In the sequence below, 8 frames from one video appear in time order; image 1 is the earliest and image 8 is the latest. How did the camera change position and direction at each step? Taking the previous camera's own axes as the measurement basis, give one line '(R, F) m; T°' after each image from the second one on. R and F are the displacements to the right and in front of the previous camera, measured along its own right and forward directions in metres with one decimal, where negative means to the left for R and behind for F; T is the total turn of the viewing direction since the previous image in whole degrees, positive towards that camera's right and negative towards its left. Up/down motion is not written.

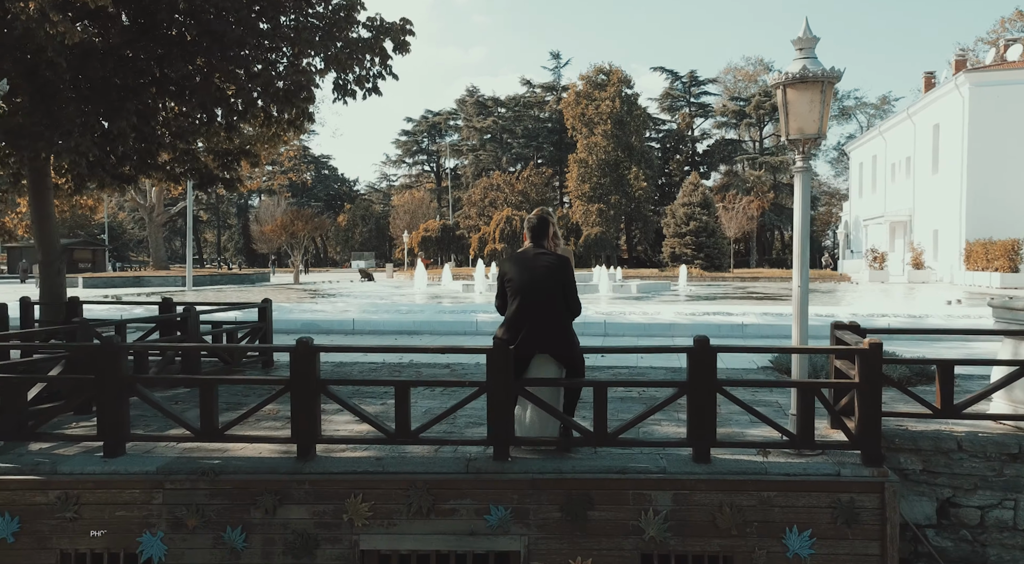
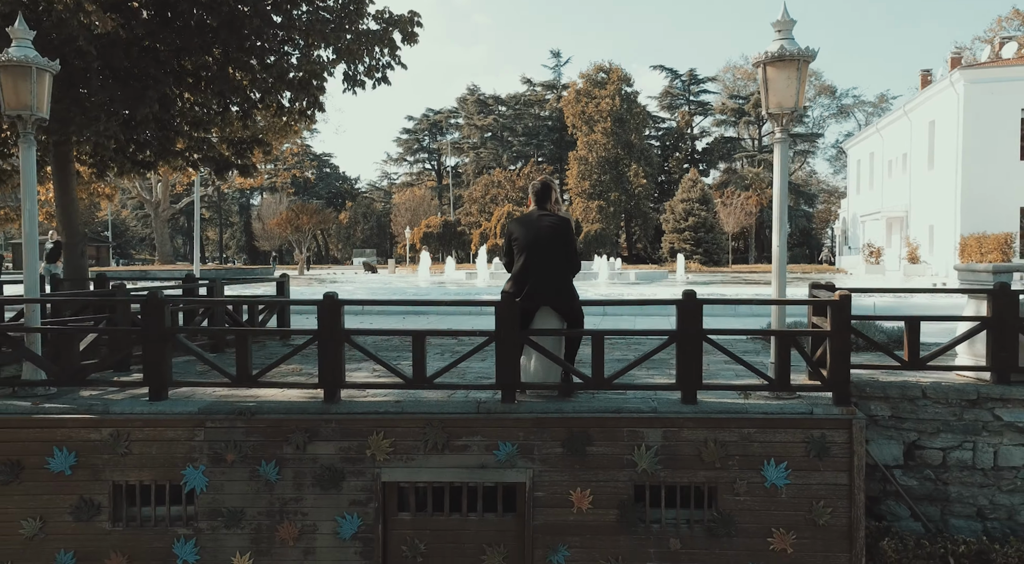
(-0.1, -0.7) m; 0°
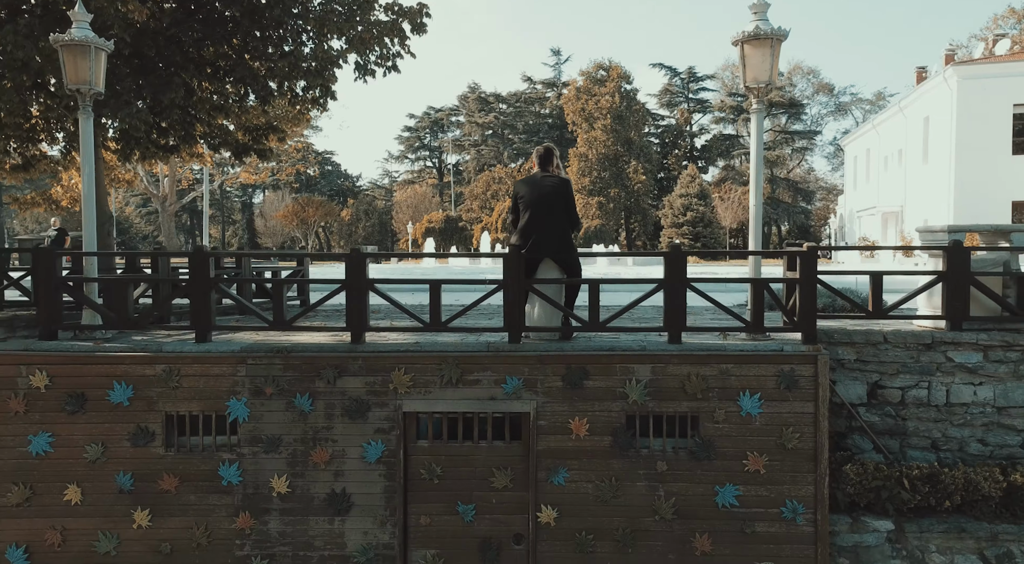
(-0.1, -0.9) m; 0°
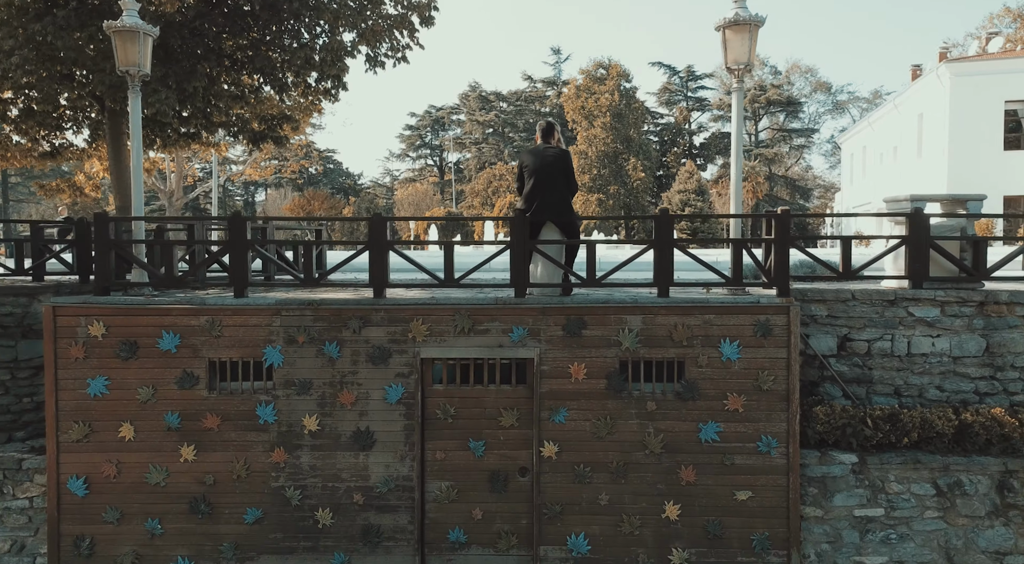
(-0.1, -0.9) m; 0°
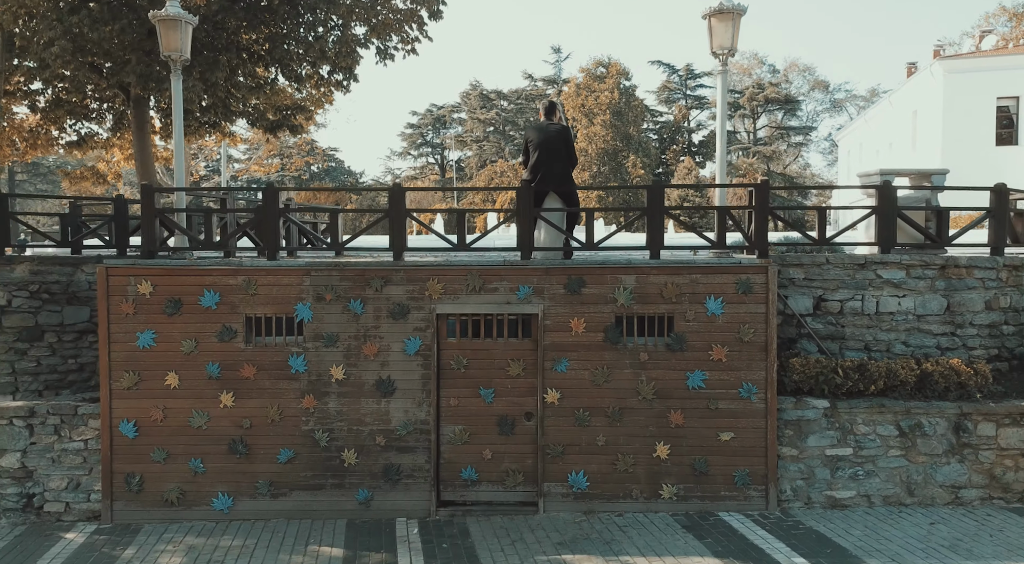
(-0.1, -1.0) m; 0°
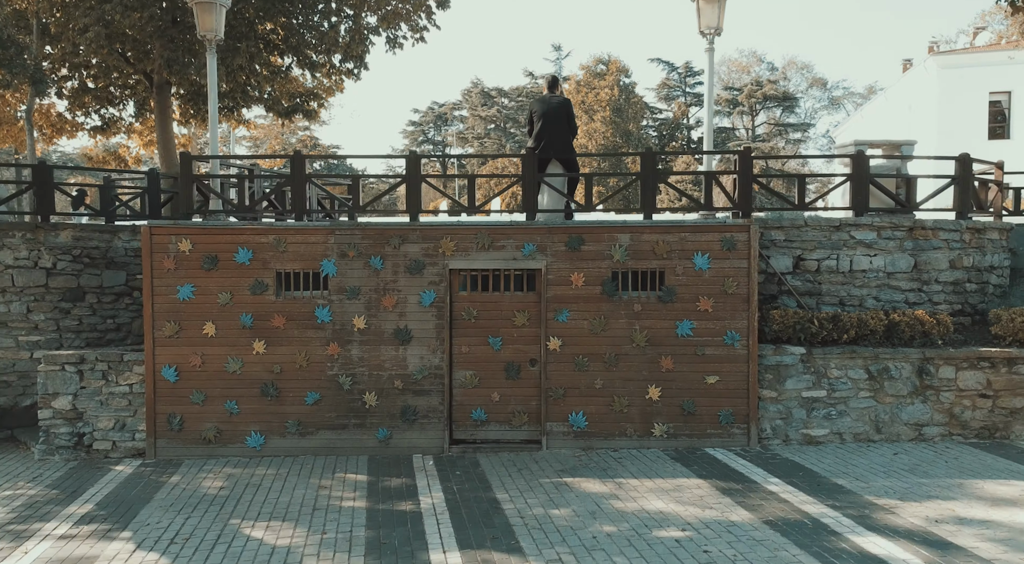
(-0.1, -1.0) m; 0°
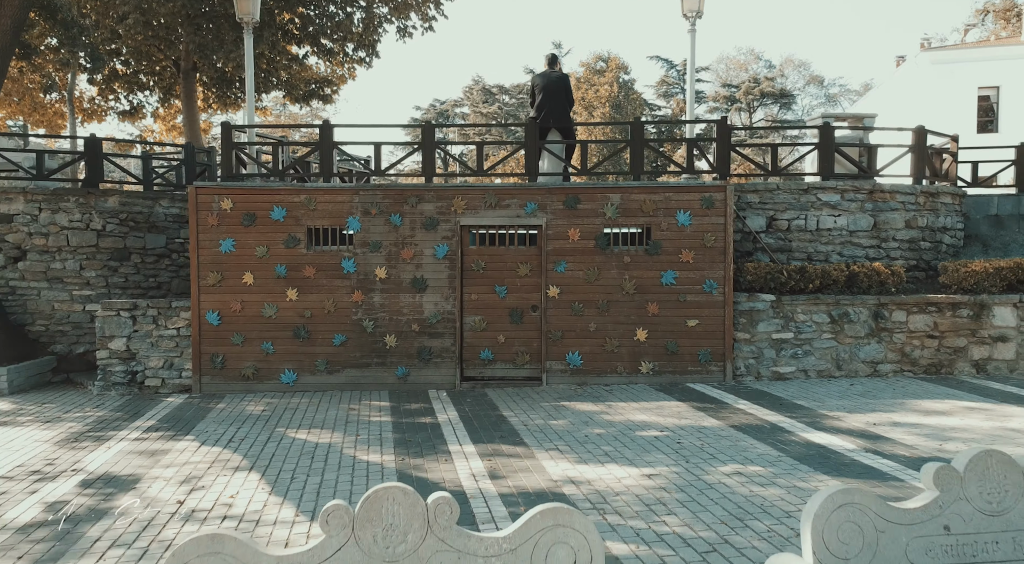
(-0.1, -1.4) m; 0°
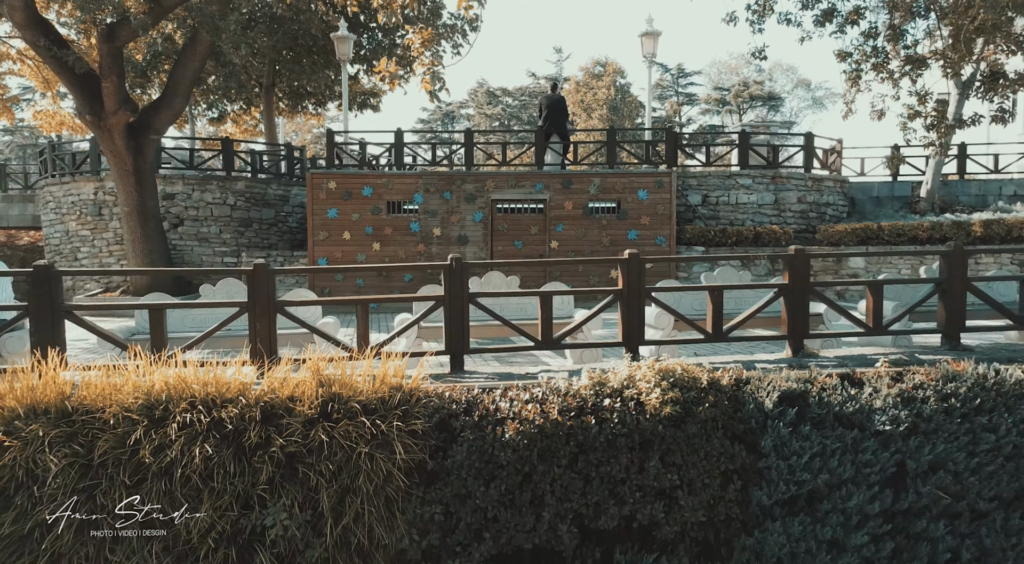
(-0.3, -5.6) m; 0°
